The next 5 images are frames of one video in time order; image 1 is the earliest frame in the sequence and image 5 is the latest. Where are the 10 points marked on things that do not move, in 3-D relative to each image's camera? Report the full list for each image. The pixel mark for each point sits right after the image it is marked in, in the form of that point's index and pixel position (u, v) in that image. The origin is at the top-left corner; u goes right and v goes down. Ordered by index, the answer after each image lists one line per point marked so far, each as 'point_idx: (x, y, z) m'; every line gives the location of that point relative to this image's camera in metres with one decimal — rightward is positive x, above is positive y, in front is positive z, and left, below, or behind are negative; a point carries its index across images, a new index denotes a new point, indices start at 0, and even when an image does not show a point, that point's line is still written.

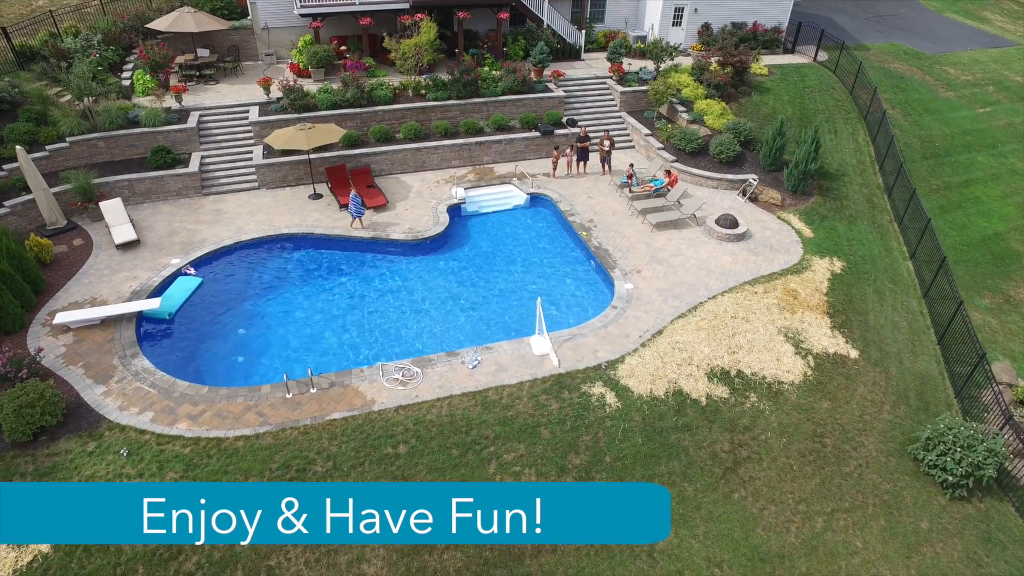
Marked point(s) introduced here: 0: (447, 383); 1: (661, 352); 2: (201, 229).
0: (-1.5, -2.2, +14.0) m
1: (+3.6, -1.6, +14.9) m
2: (-9.7, +1.9, +19.3) m
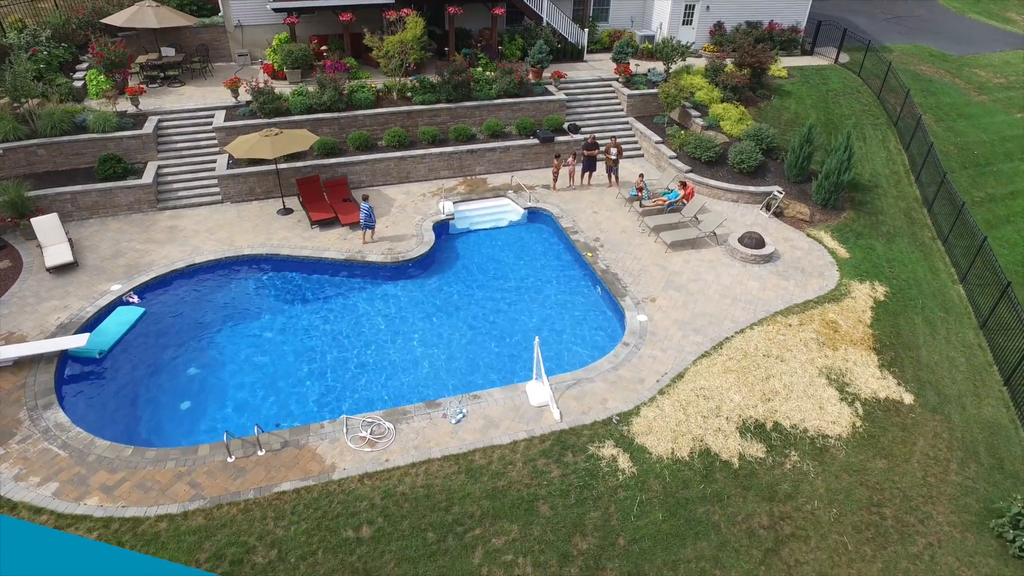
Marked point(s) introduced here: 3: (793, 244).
0: (-1.6, -2.9, +11.5) m
1: (+3.5, -2.3, +12.4) m
2: (-9.9, +1.1, +16.9) m
3: (+8.3, +1.3, +18.0) m
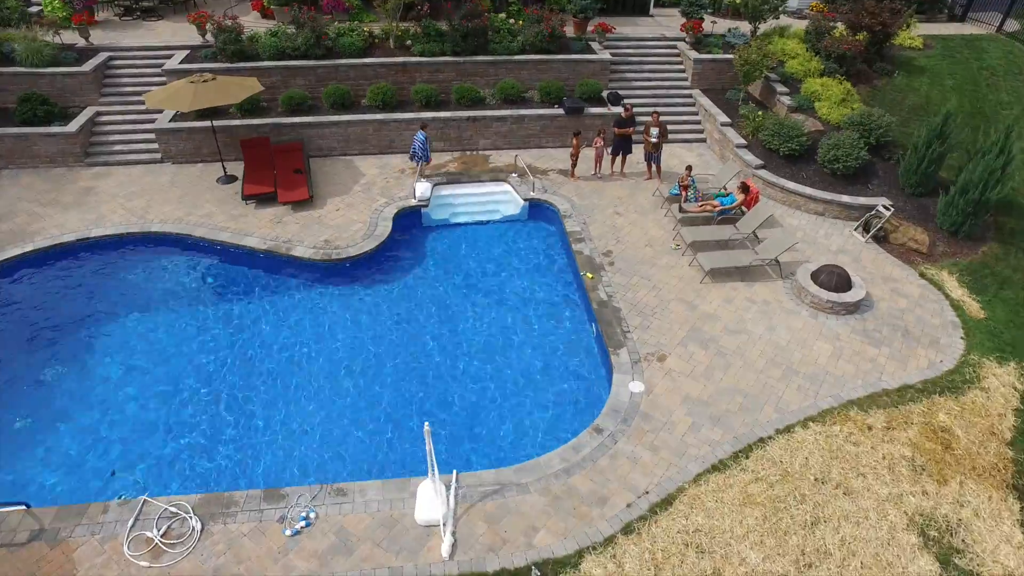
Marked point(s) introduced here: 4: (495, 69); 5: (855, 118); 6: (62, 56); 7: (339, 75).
0: (-3.4, -3.4, +7.4) m
1: (+1.8, -3.3, +7.6) m
2: (-10.4, +1.7, +13.7) m
3: (+7.7, 0.0, +12.3) m
4: (-0.5, +6.2, +17.2) m
5: (+8.4, +4.2, +14.9) m
6: (-11.9, +6.1, +16.3) m
7: (-4.7, +5.8, +16.8) m
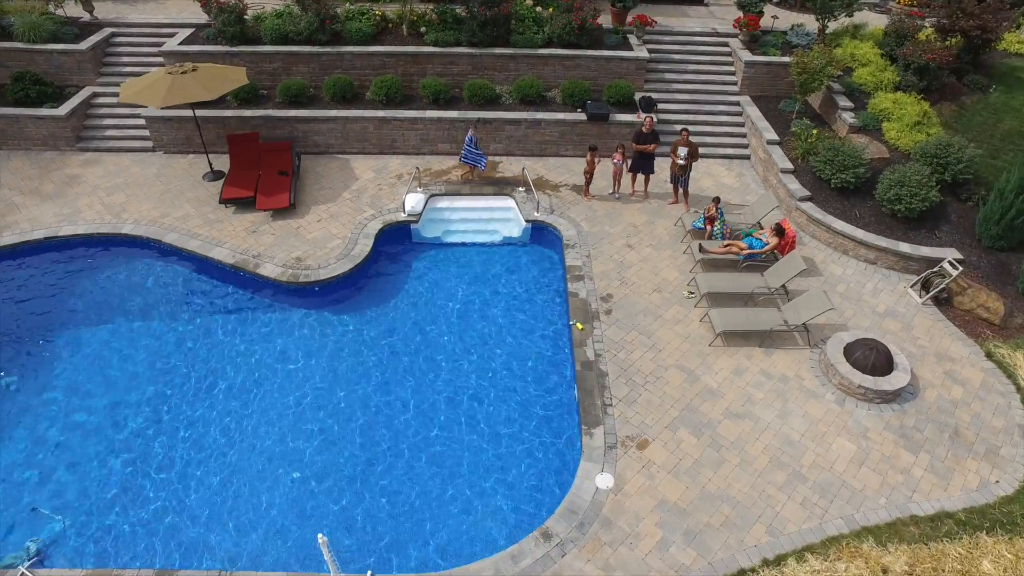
0: (-4.5, -4.1, +6.5) m
1: (+0.7, -4.4, +6.2) m
2: (-10.4, +1.8, +13.1) m
3: (+7.3, -1.4, +10.1) m
4: (+0.1, +5.7, +15.4) m
5: (+8.5, +2.9, +12.4) m
6: (-11.4, +6.5, +15.5) m
7: (-4.2, +5.6, +15.4) m
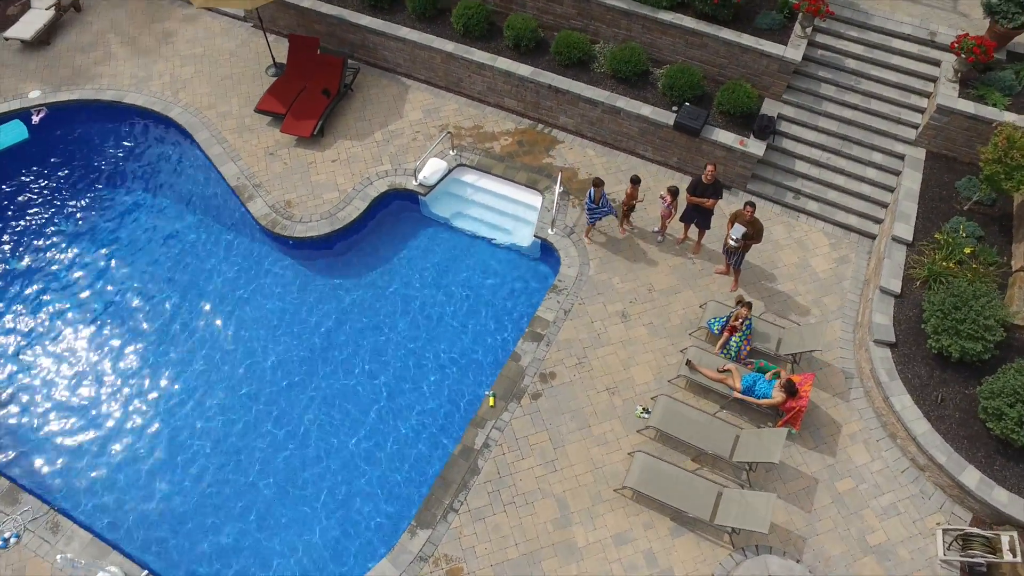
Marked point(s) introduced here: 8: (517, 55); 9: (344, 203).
0: (-7.8, -3.5, +8.2) m
1: (-3.4, -5.8, +6.6) m
2: (-9.0, +5.3, +14.0) m
3: (+4.8, -4.7, +7.5) m
4: (+2.3, +5.3, +12.1) m
5: (+7.9, -0.9, +8.0) m
6: (-7.6, +10.4, +15.1) m
7: (-1.5, +6.9, +13.3) m
8: (+0.1, +4.9, +12.7) m
9: (-3.2, +1.6, +11.6) m
